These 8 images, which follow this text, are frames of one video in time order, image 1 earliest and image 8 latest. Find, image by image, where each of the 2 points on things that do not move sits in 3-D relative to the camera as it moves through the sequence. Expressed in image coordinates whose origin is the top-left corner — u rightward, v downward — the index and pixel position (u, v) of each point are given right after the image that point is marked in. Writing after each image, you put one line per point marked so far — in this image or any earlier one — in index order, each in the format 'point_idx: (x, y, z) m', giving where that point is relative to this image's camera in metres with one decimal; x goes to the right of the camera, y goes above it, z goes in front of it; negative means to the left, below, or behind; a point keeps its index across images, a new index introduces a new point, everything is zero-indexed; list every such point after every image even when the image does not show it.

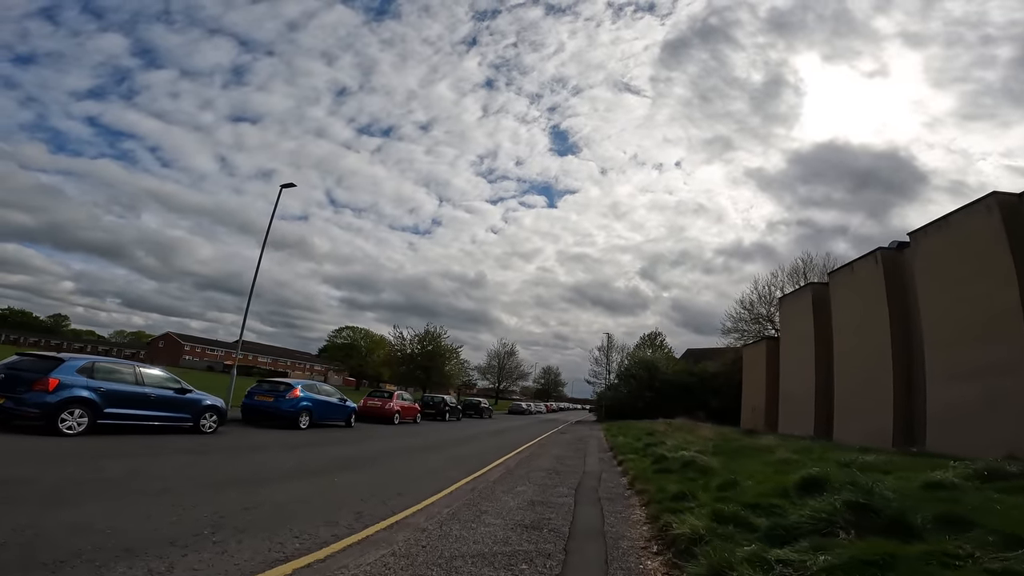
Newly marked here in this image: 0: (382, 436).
0: (-3.9, -4.4, +18.1) m
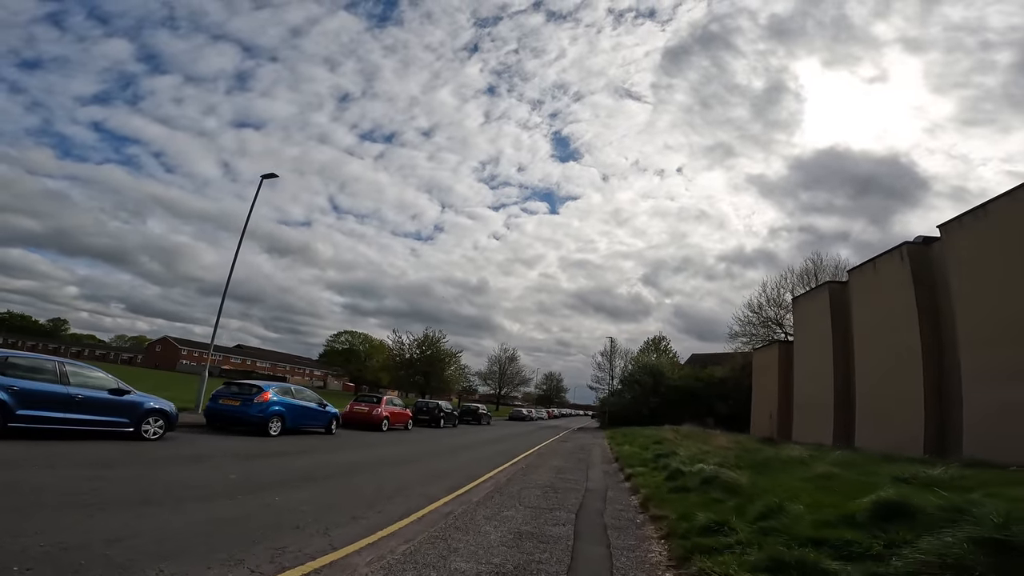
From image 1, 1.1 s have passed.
0: (-4.1, -4.3, +16.5) m
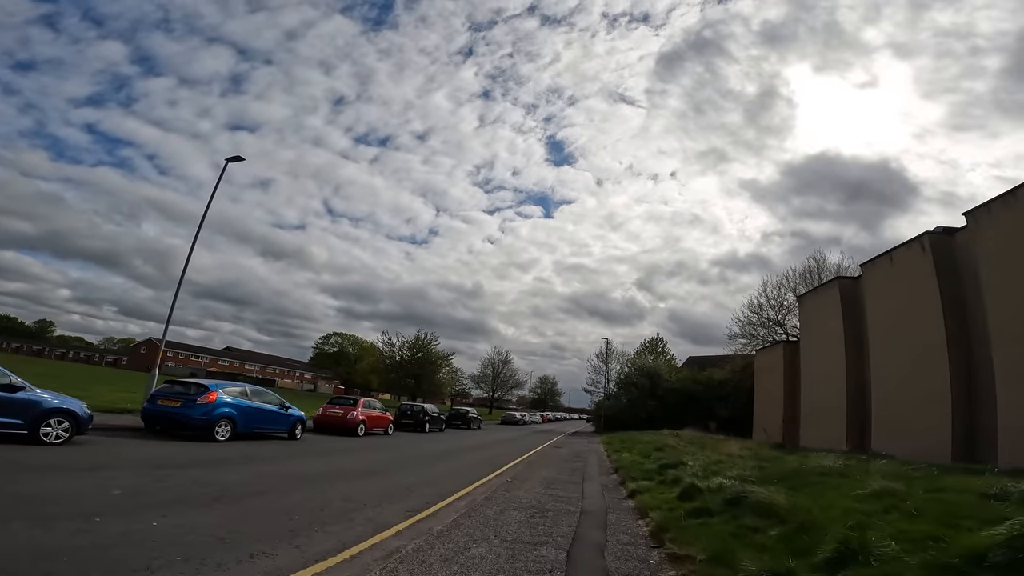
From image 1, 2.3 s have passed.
0: (-4.4, -4.0, +14.7) m
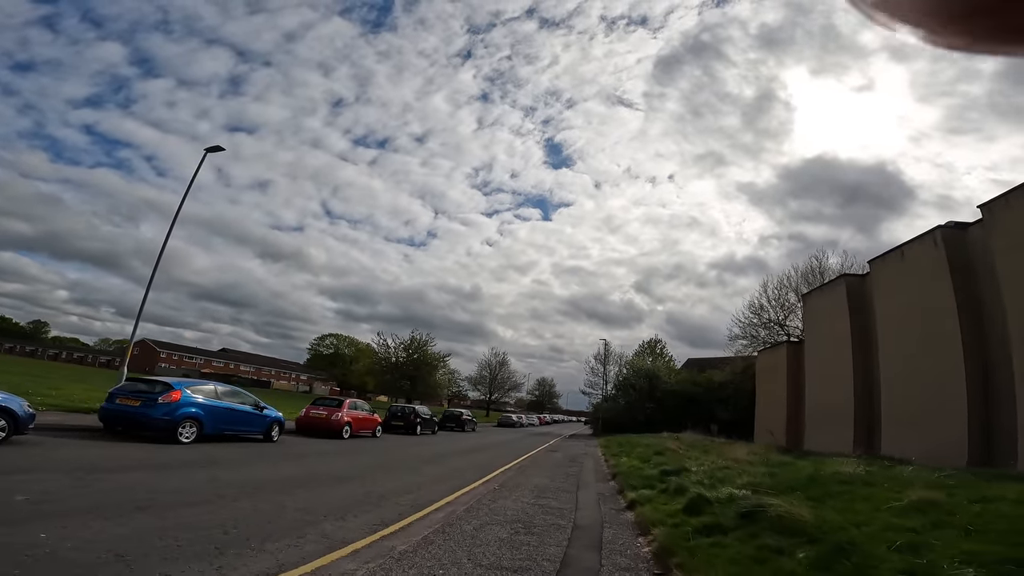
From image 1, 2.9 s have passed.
0: (-4.6, -3.8, +13.8) m
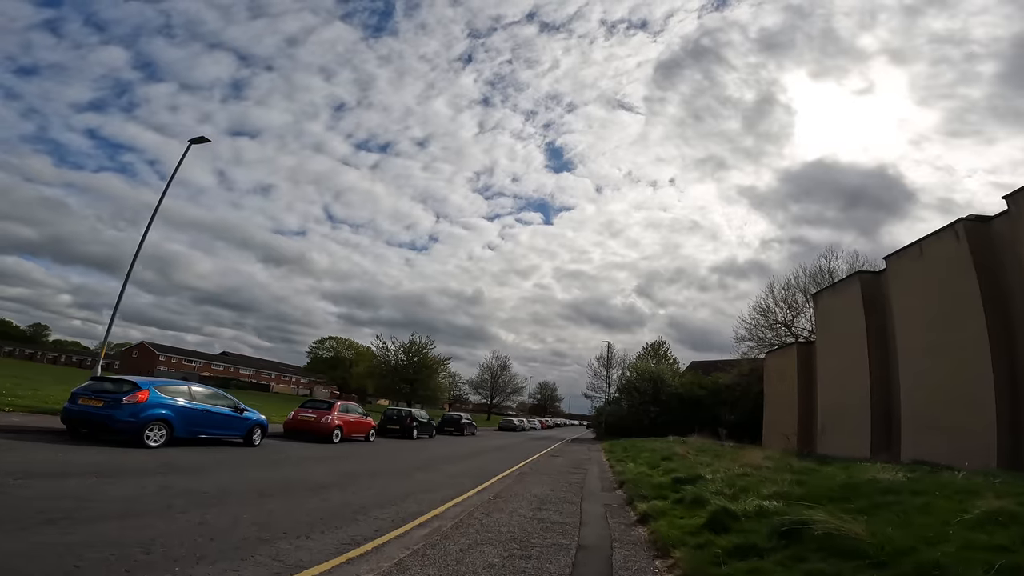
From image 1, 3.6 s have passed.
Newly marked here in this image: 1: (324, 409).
0: (-4.7, -3.6, +12.8) m
1: (-5.5, -3.6, +17.7) m
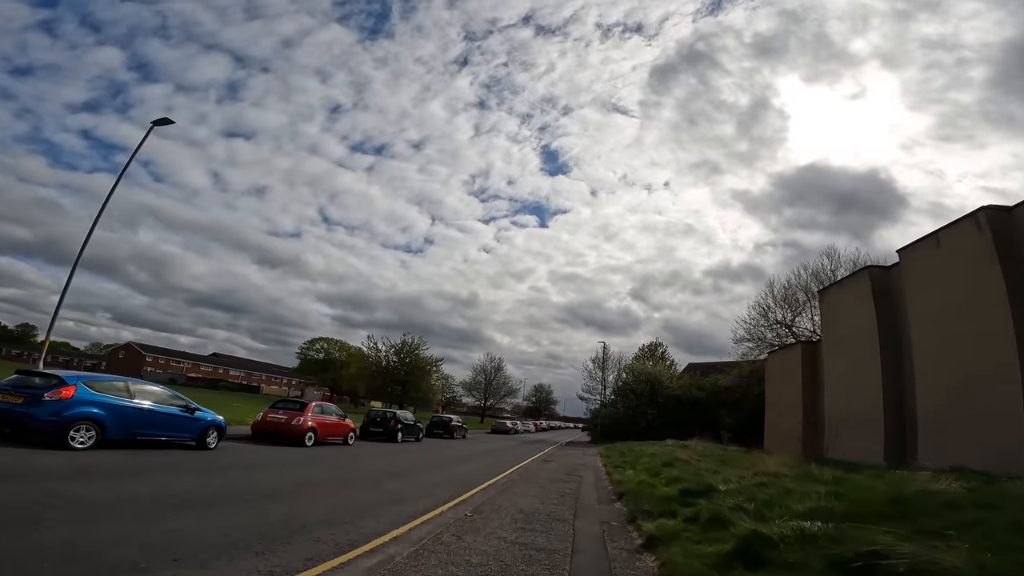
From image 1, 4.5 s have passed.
0: (-4.9, -3.4, +11.4) m
1: (-5.9, -3.3, +16.3) m
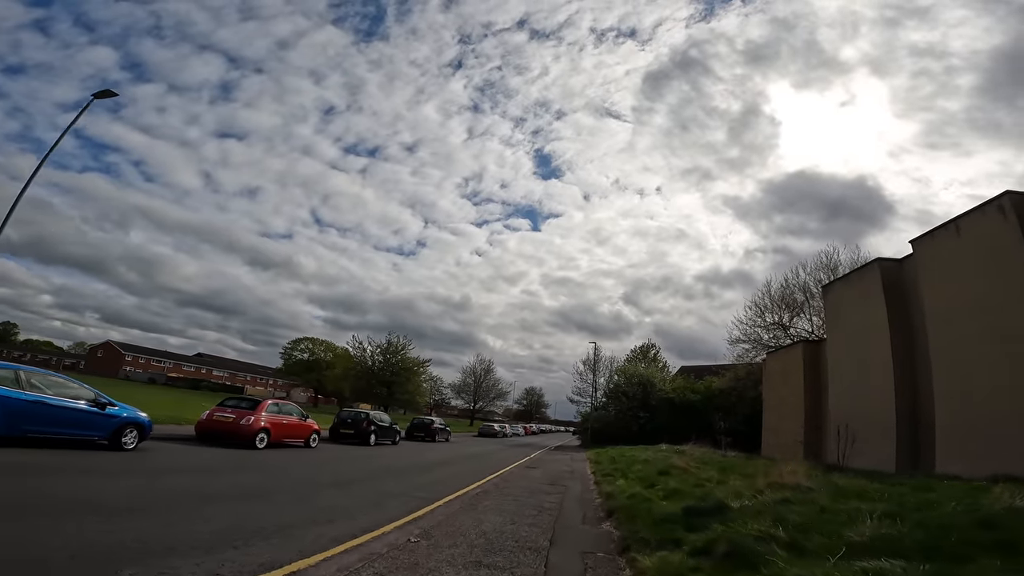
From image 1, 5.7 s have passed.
0: (-5.4, -3.0, +9.6) m
1: (-6.4, -2.9, +14.5) m
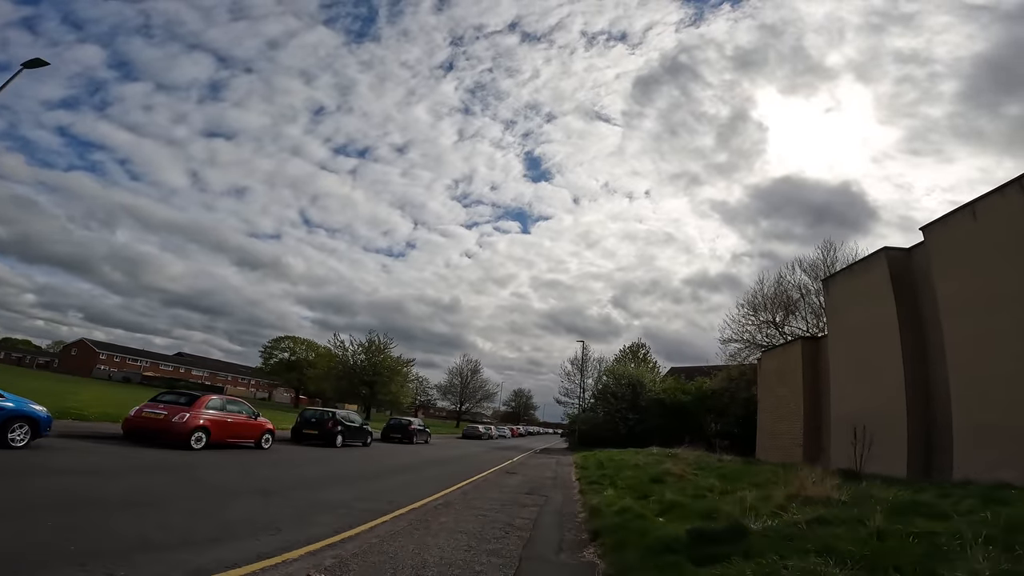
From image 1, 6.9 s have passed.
0: (-5.9, -2.5, +7.9) m
1: (-6.9, -2.5, +12.7) m
